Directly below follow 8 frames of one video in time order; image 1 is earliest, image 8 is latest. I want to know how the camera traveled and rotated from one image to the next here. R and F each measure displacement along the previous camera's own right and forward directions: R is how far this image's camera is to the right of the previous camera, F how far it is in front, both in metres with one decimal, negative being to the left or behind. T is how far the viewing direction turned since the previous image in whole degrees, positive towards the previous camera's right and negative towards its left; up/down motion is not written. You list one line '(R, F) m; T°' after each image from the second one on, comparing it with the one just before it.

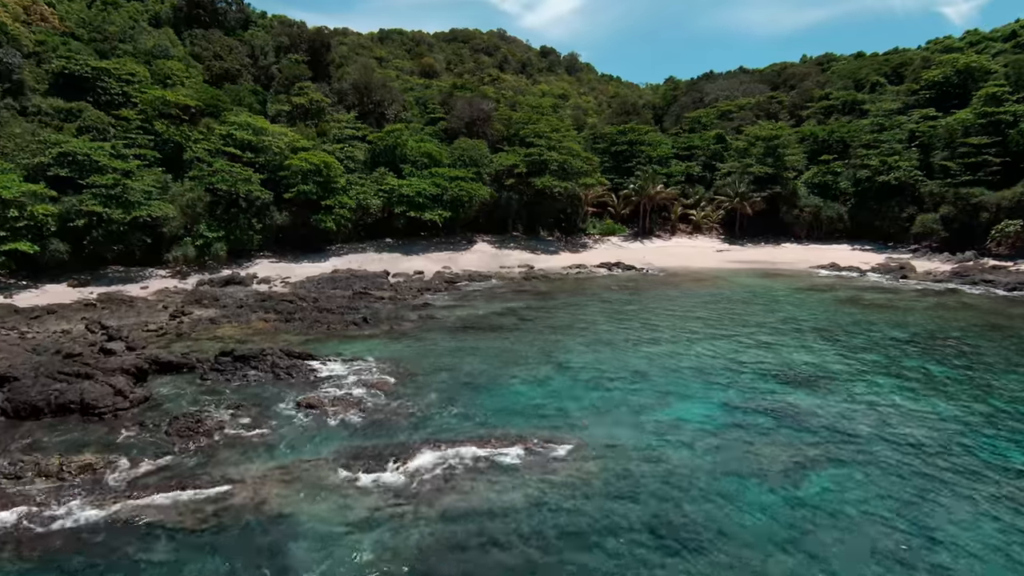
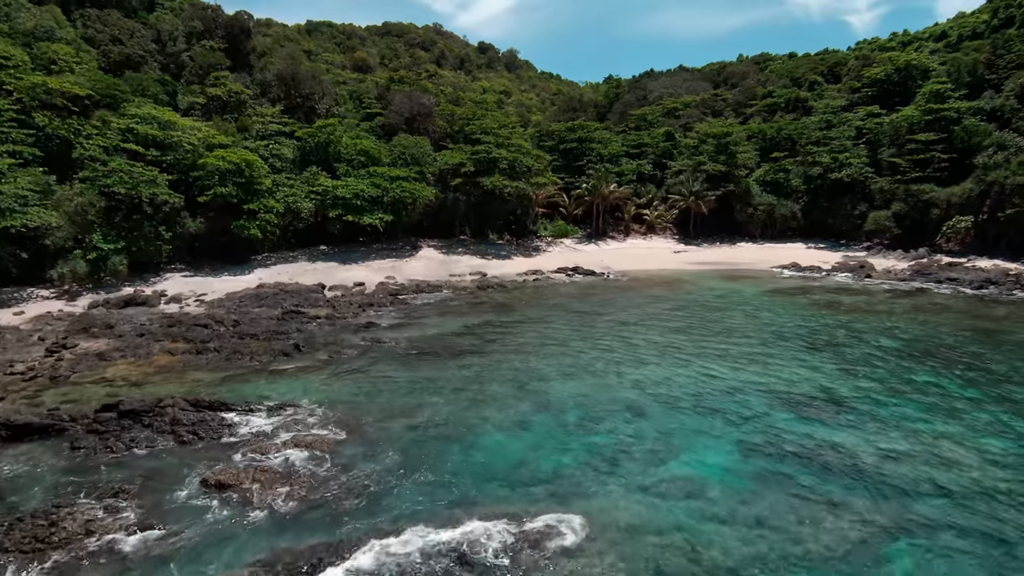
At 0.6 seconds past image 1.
(-0.8, +3.4) m; +6°
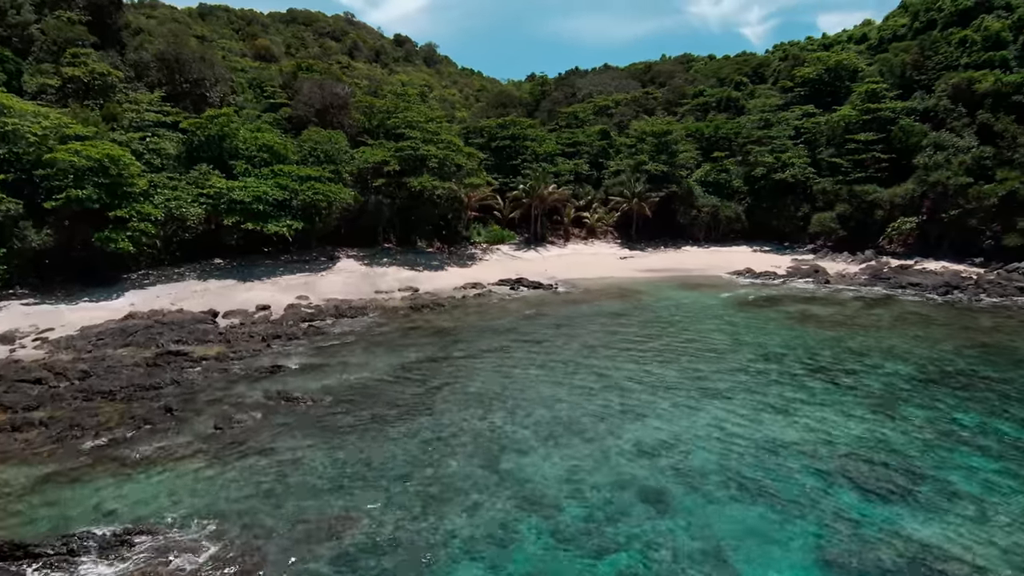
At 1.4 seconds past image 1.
(-0.9, +4.7) m; +8°
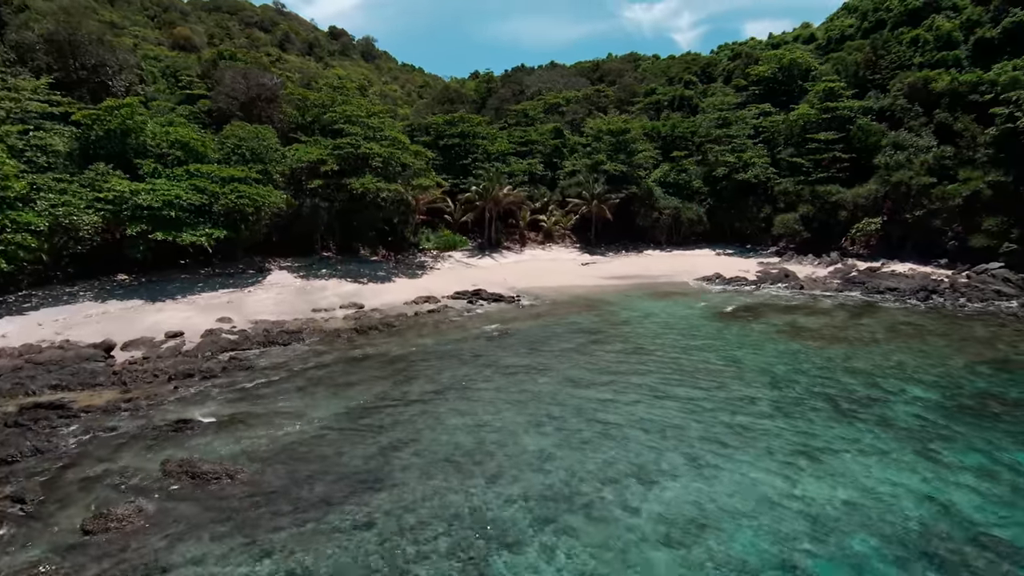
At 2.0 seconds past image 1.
(-0.7, +3.3) m; +6°
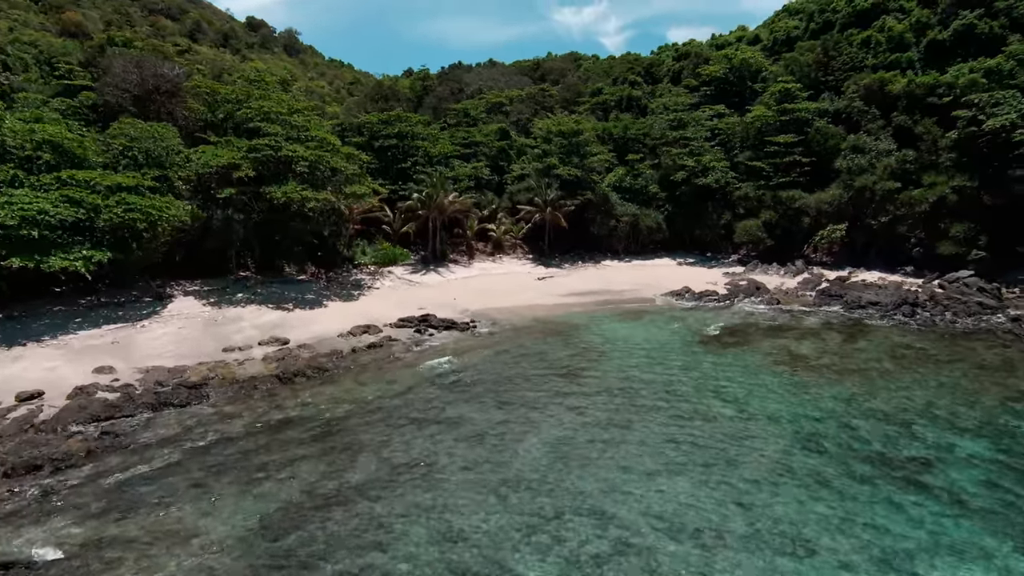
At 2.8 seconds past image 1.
(-0.7, +4.0) m; +6°
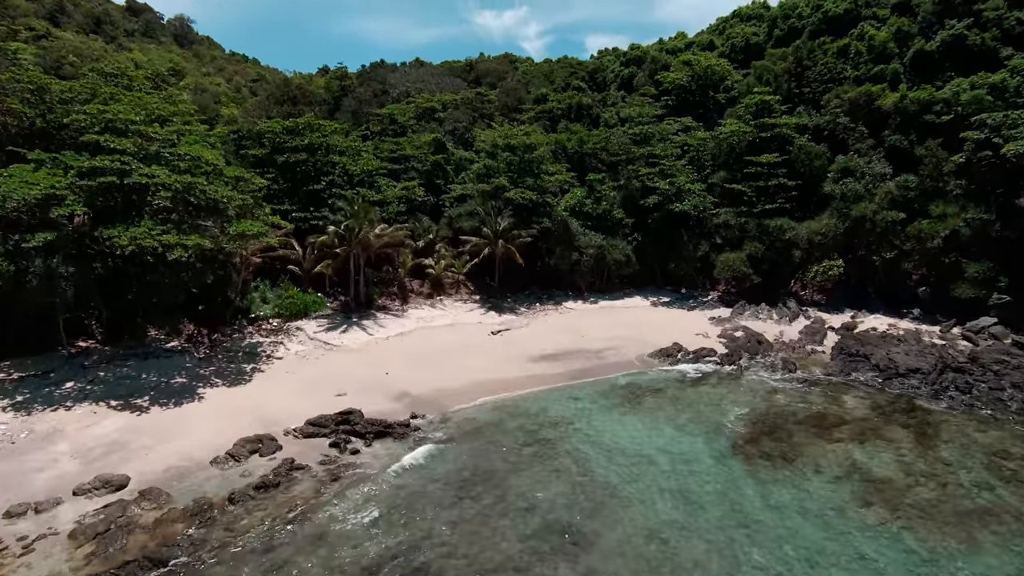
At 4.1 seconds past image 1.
(-0.9, +7.3) m; +7°
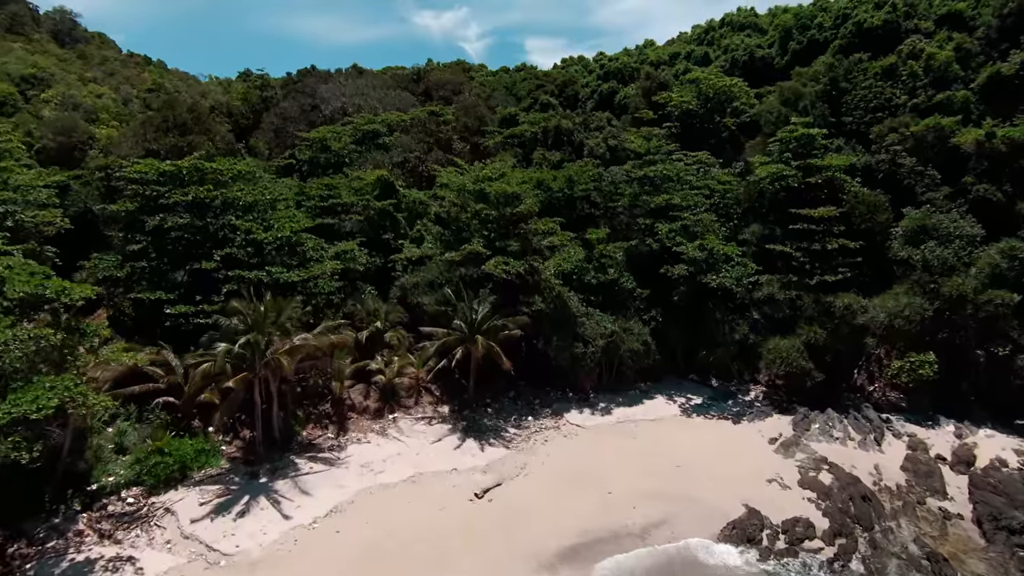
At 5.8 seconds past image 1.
(-1.4, +9.4) m; +5°
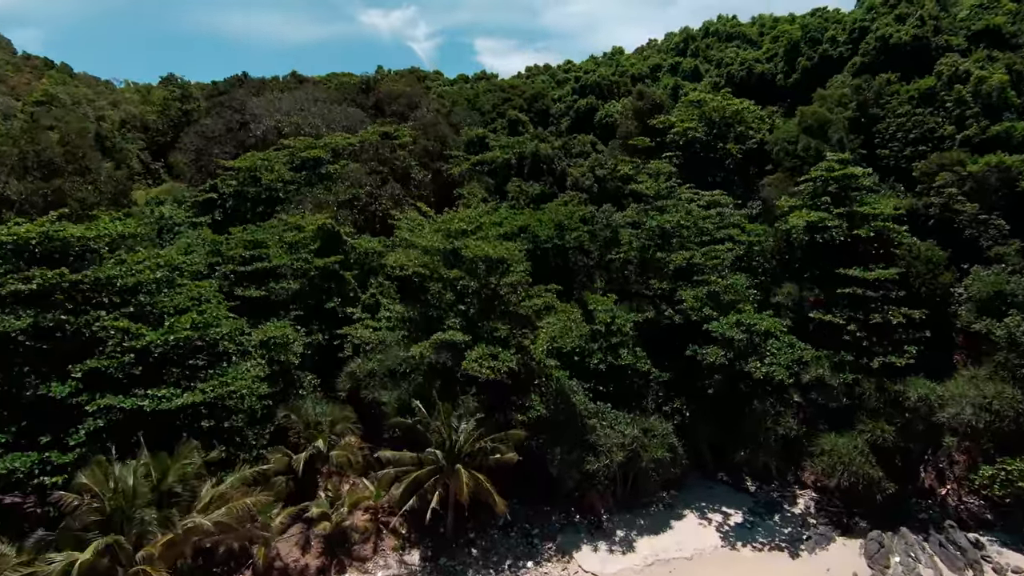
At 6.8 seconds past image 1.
(-1.1, +6.2) m; +5°
